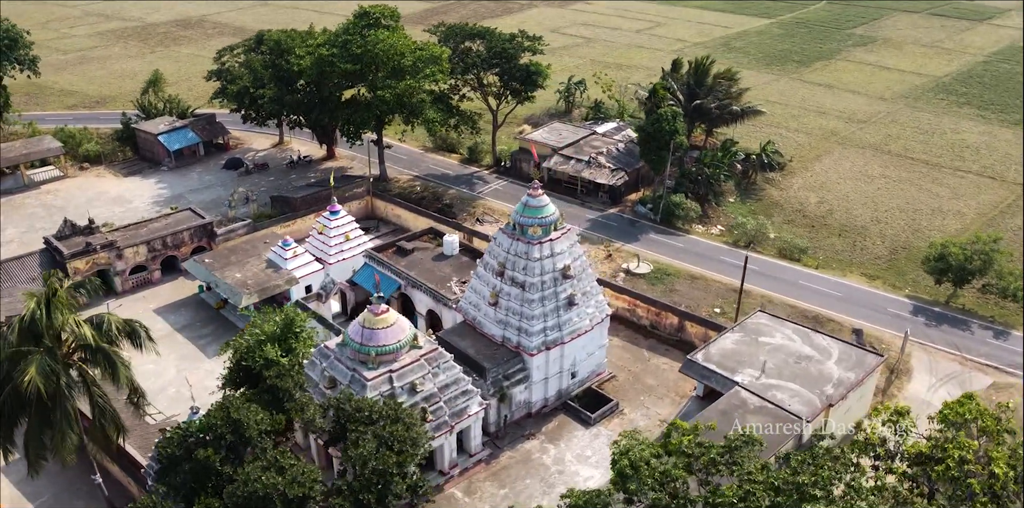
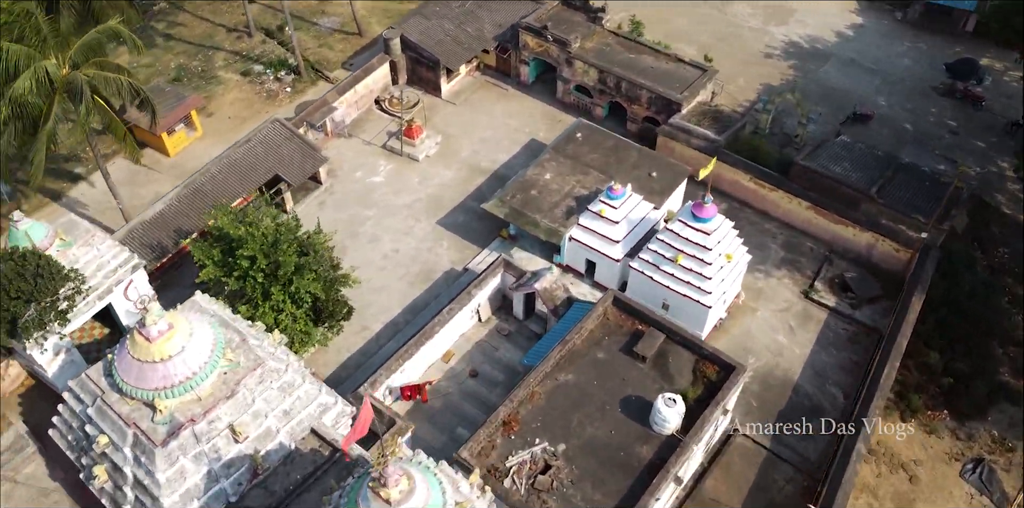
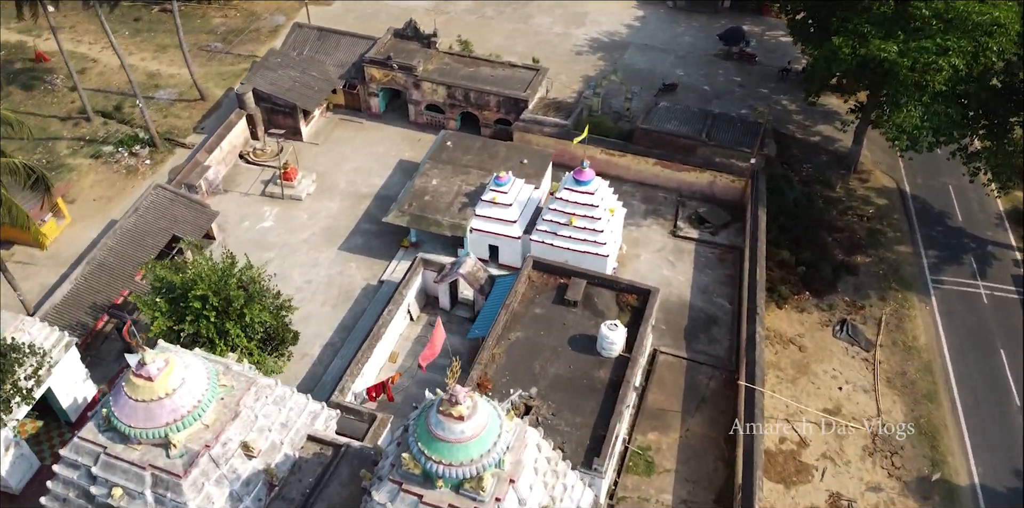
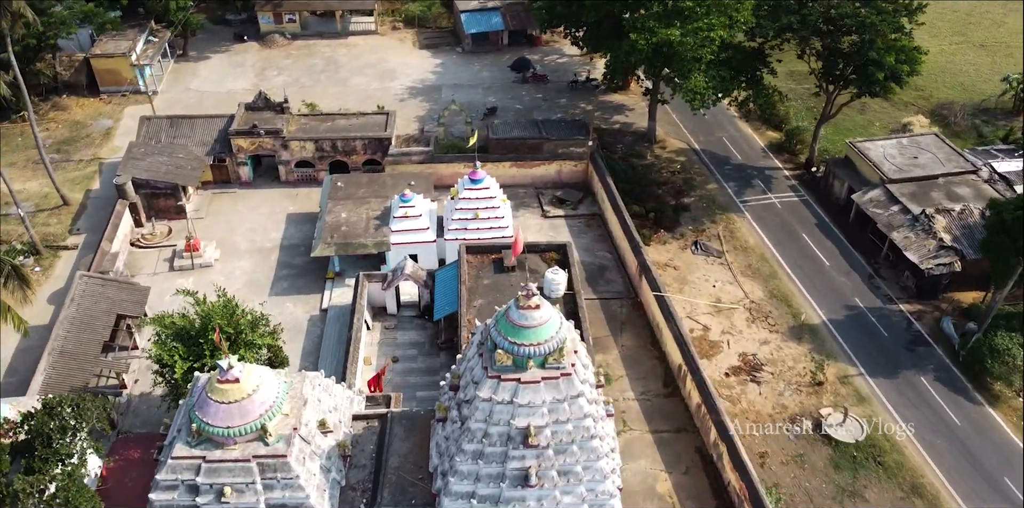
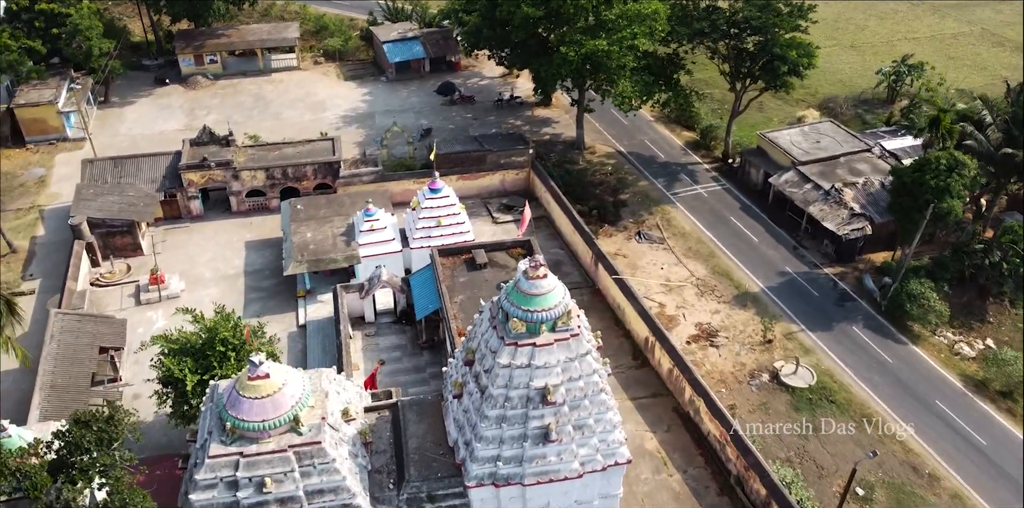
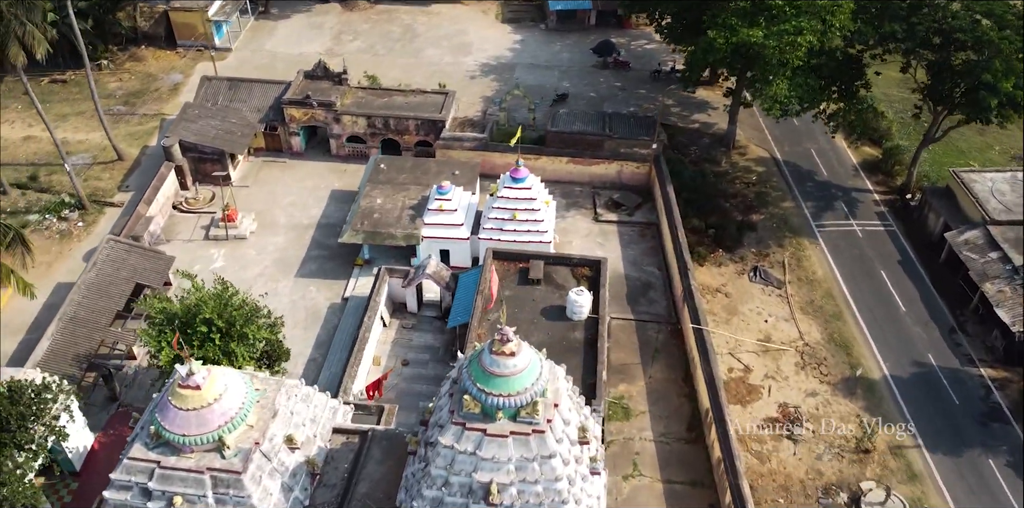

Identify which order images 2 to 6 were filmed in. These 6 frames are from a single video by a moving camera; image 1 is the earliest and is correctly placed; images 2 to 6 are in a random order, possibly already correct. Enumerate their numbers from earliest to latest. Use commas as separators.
5, 4, 6, 3, 2
